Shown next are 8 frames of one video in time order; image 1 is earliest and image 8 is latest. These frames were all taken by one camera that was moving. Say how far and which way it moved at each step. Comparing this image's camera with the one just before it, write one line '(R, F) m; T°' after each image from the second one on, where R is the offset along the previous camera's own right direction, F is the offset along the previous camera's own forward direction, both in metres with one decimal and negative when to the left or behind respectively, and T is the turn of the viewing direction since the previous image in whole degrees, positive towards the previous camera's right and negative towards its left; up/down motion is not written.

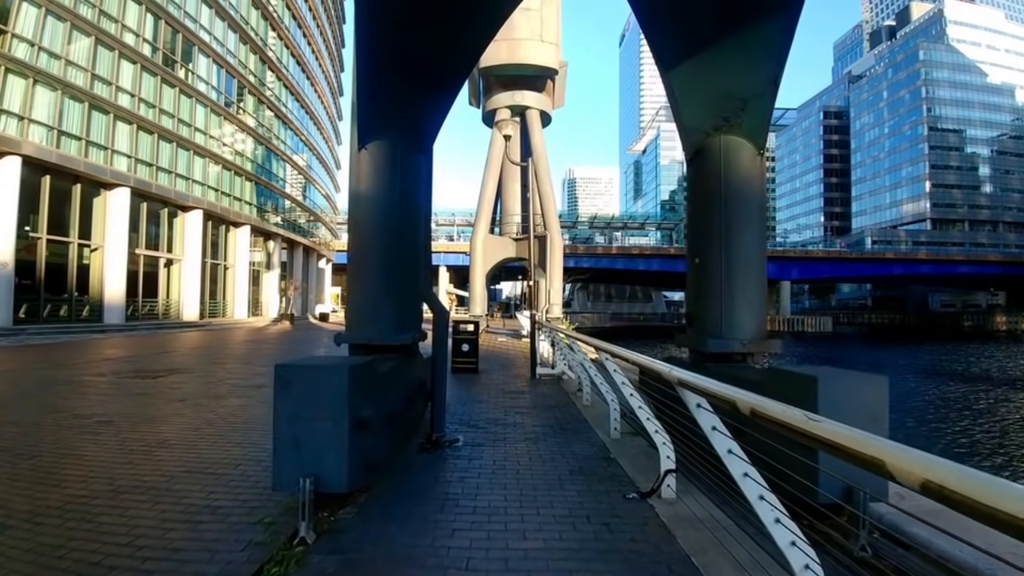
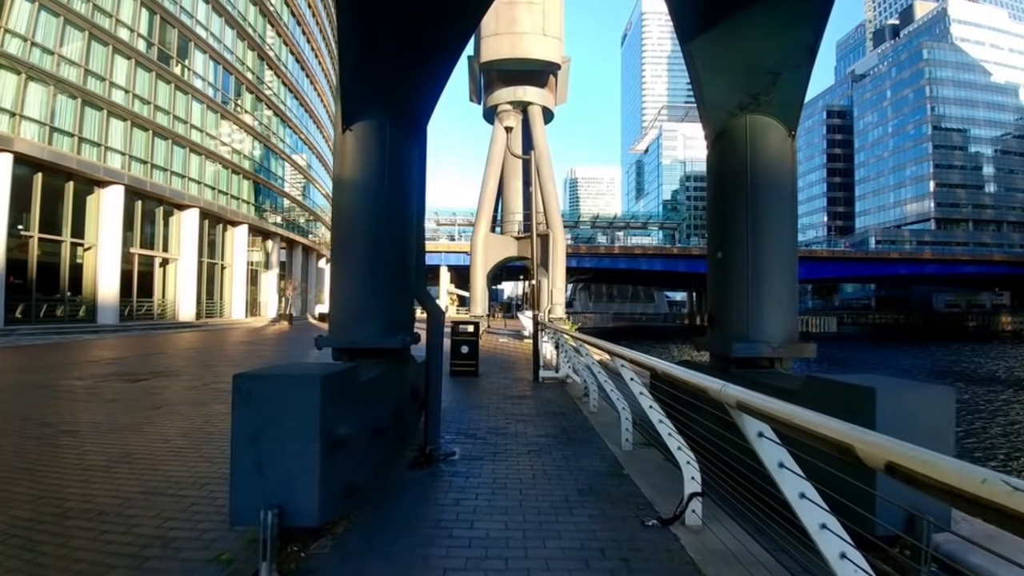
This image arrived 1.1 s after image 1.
(0.0, +0.6) m; 0°
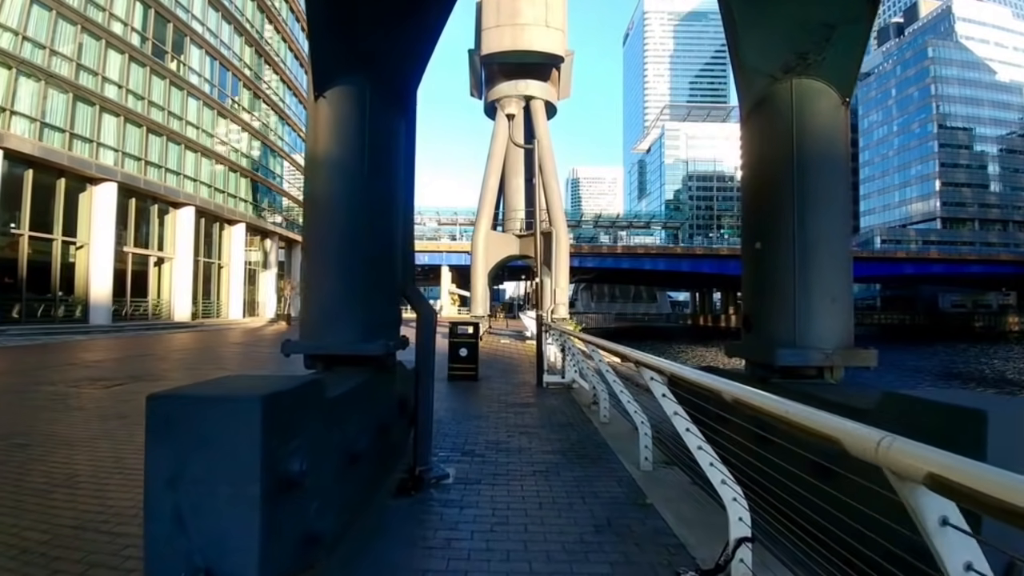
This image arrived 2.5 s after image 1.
(0.0, +0.8) m; 0°
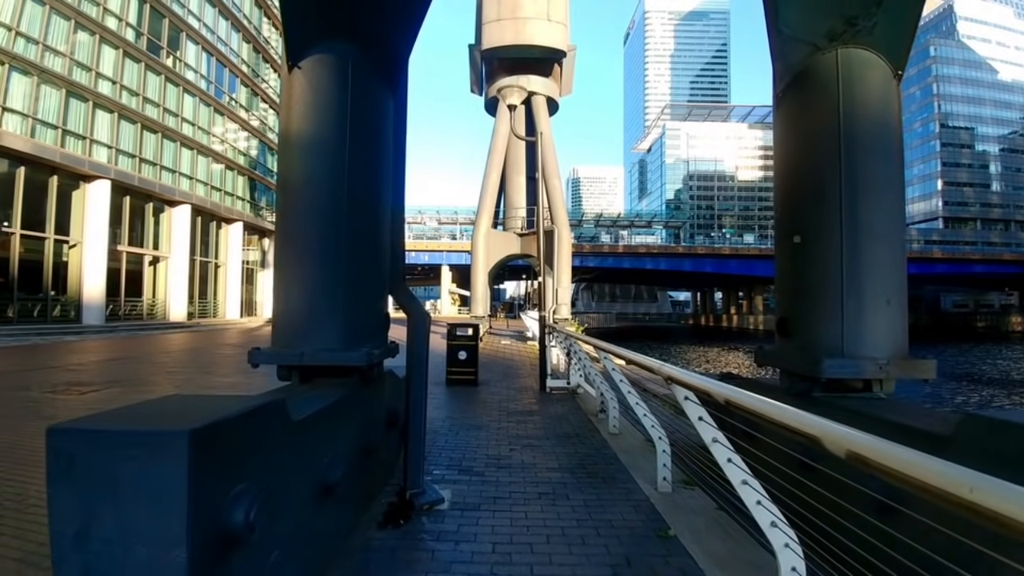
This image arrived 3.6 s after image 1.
(0.0, +0.6) m; 0°
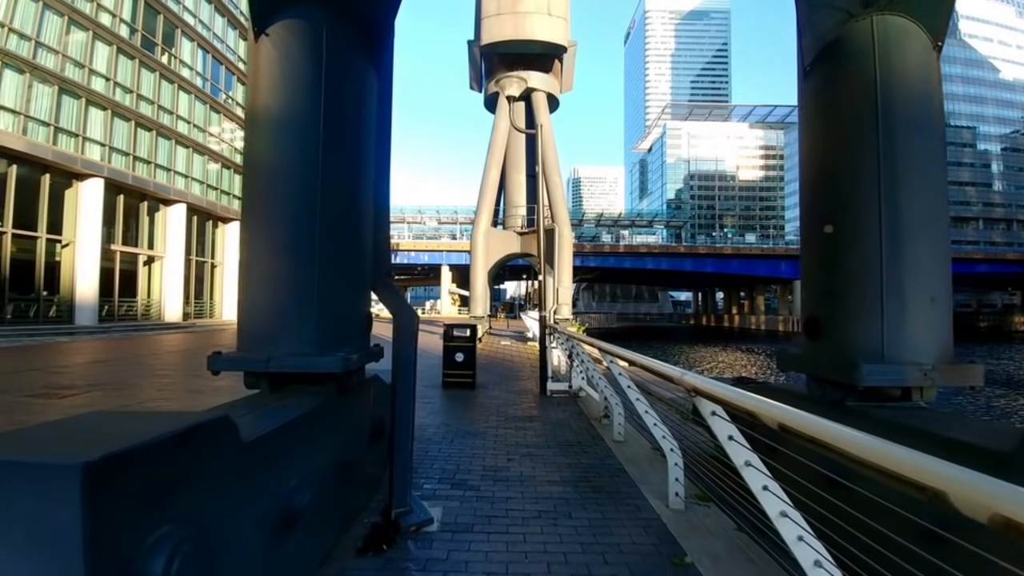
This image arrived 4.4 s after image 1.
(0.0, +0.4) m; 0°
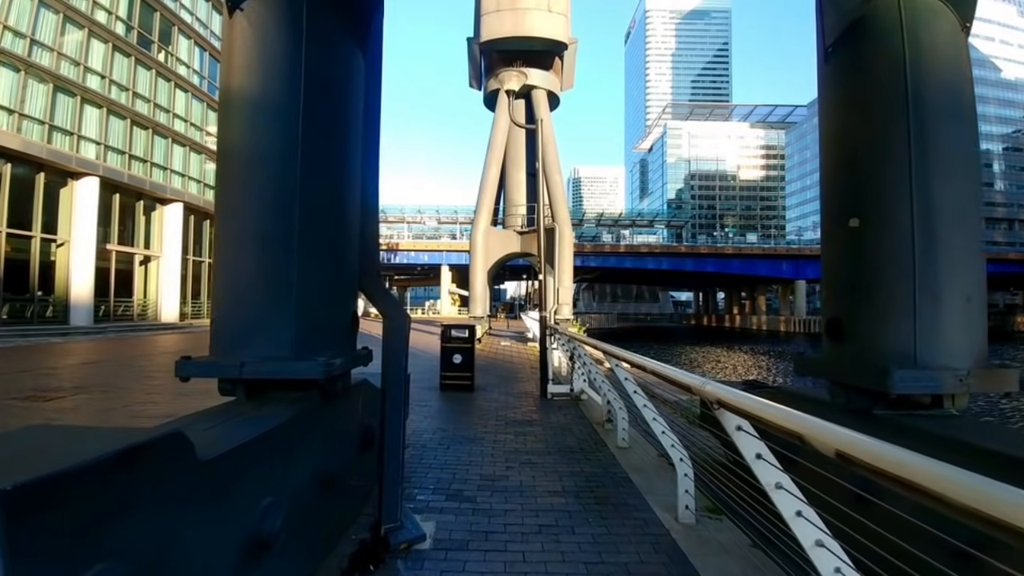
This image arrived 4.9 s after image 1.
(0.0, +0.3) m; 0°
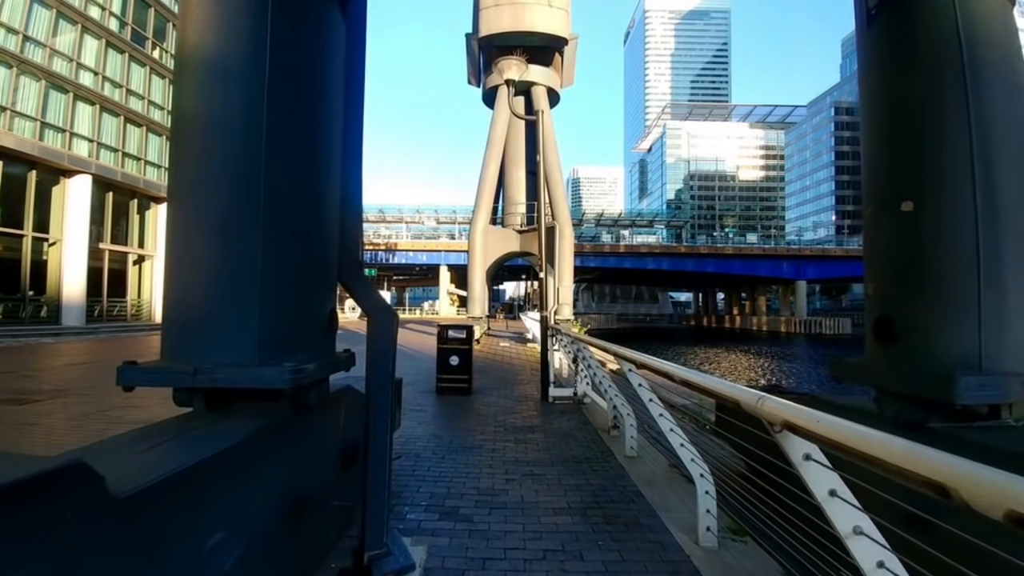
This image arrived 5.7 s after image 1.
(0.0, +0.4) m; 0°
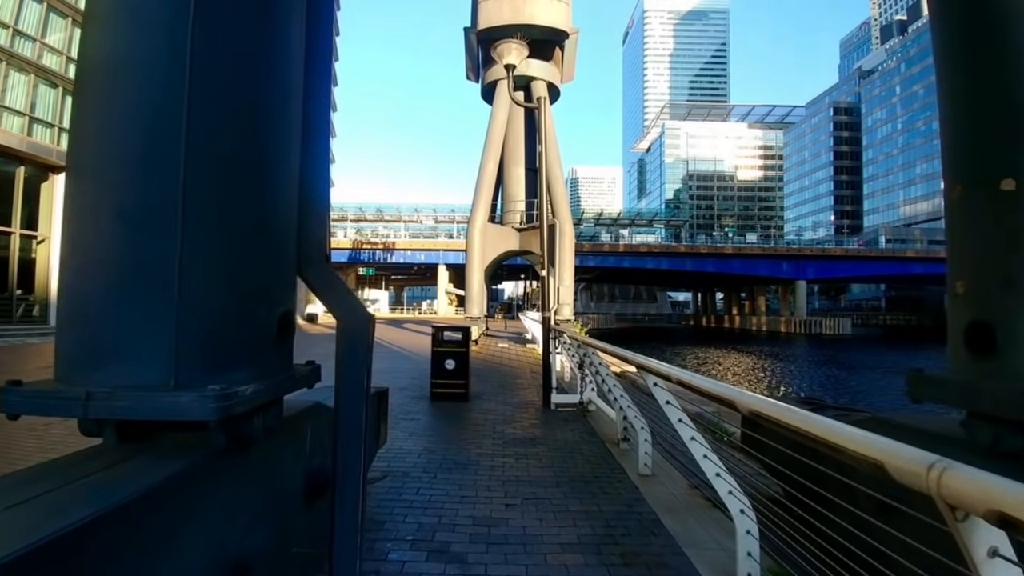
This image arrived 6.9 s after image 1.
(0.0, +0.6) m; 0°
